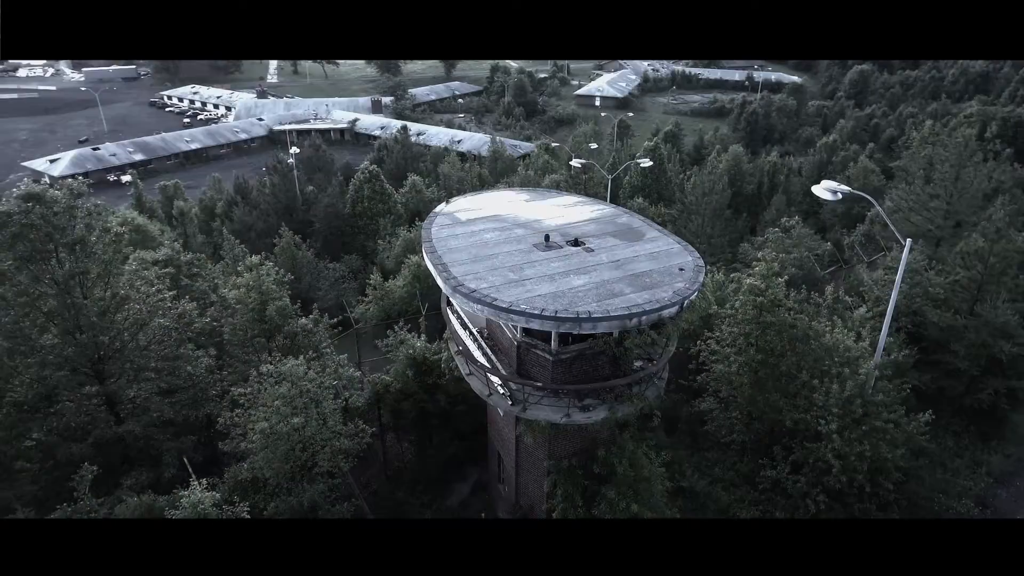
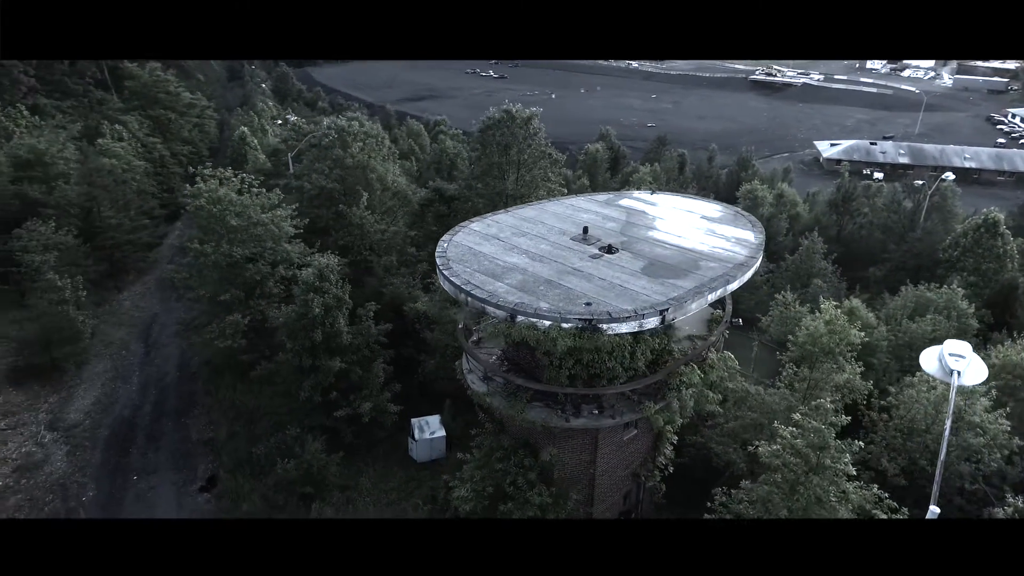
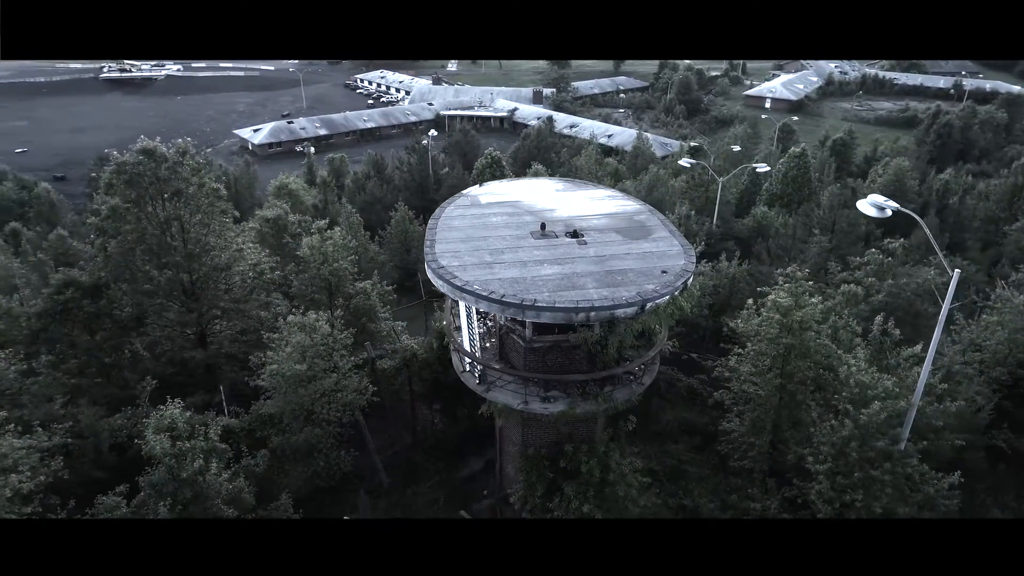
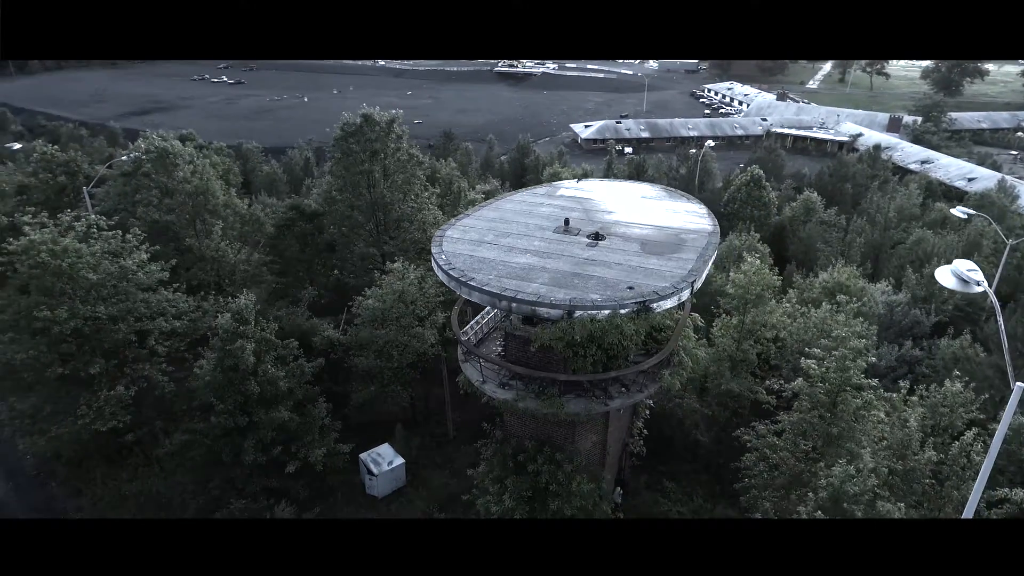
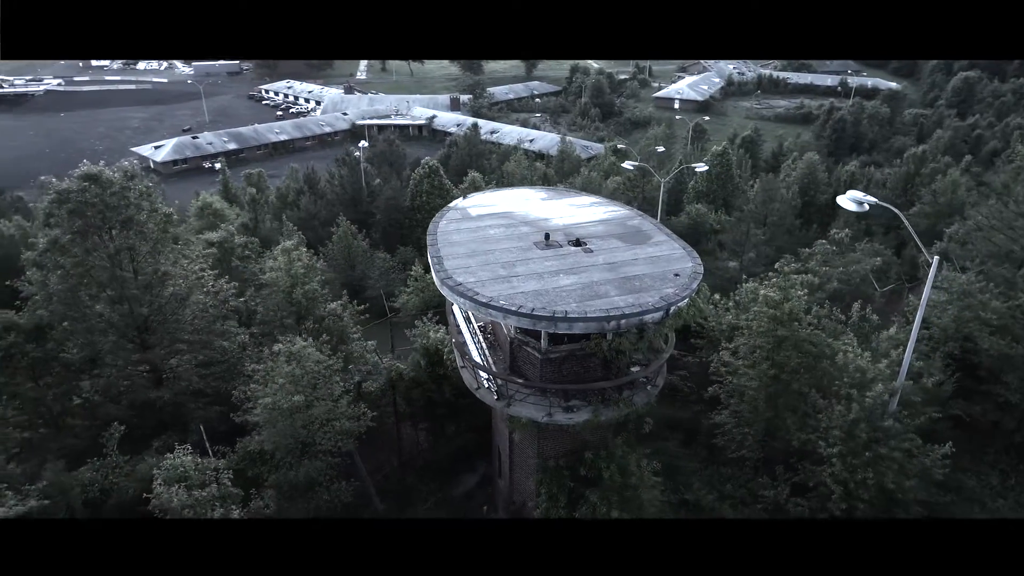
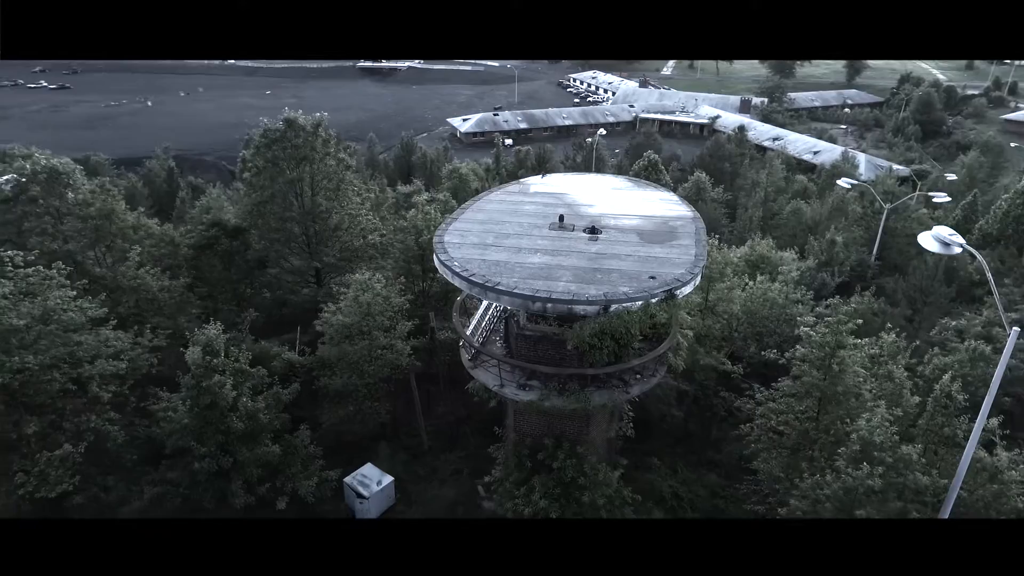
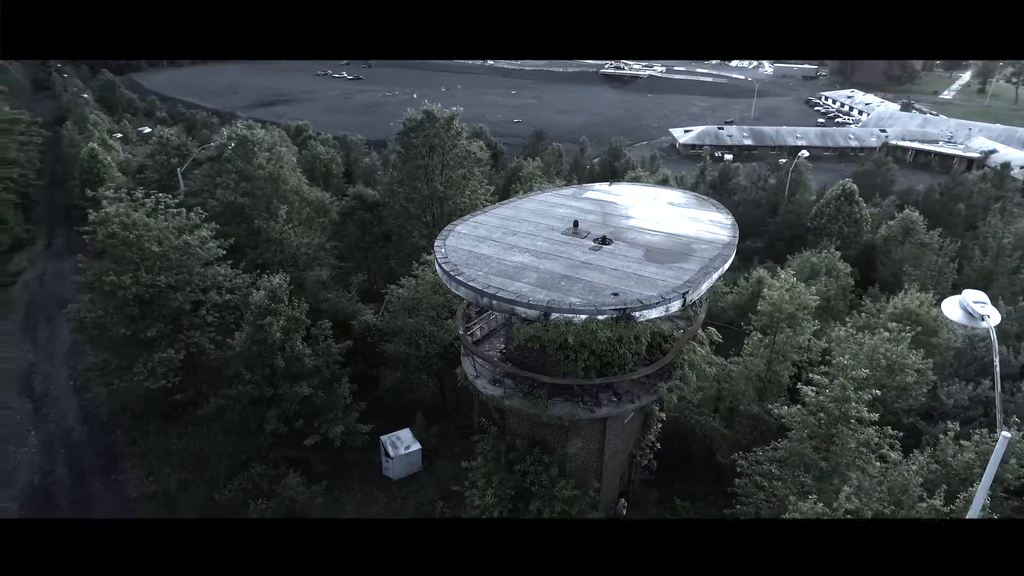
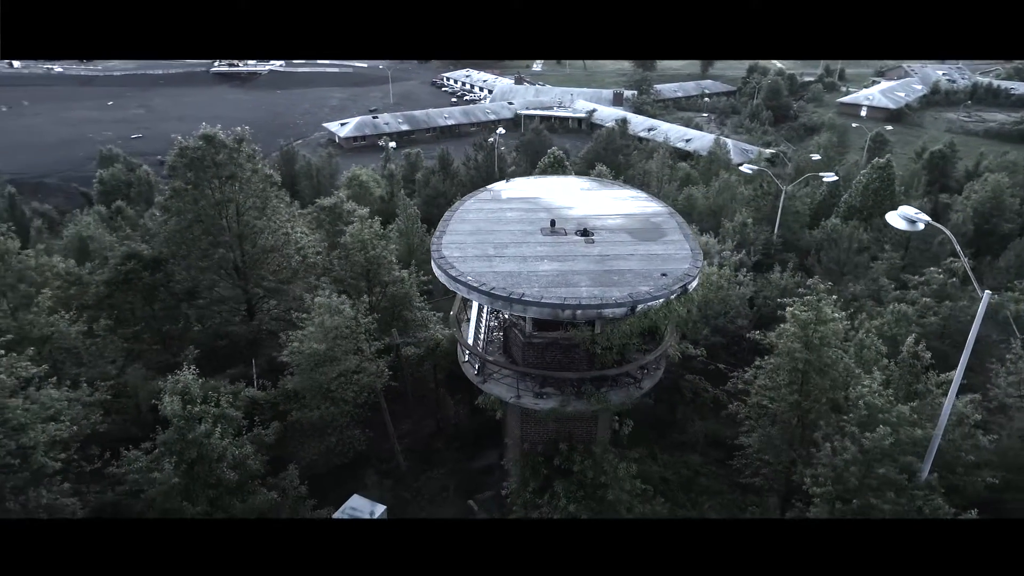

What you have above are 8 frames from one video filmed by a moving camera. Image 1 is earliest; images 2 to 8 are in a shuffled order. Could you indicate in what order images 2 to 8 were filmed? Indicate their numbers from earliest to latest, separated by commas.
5, 3, 8, 6, 4, 7, 2
